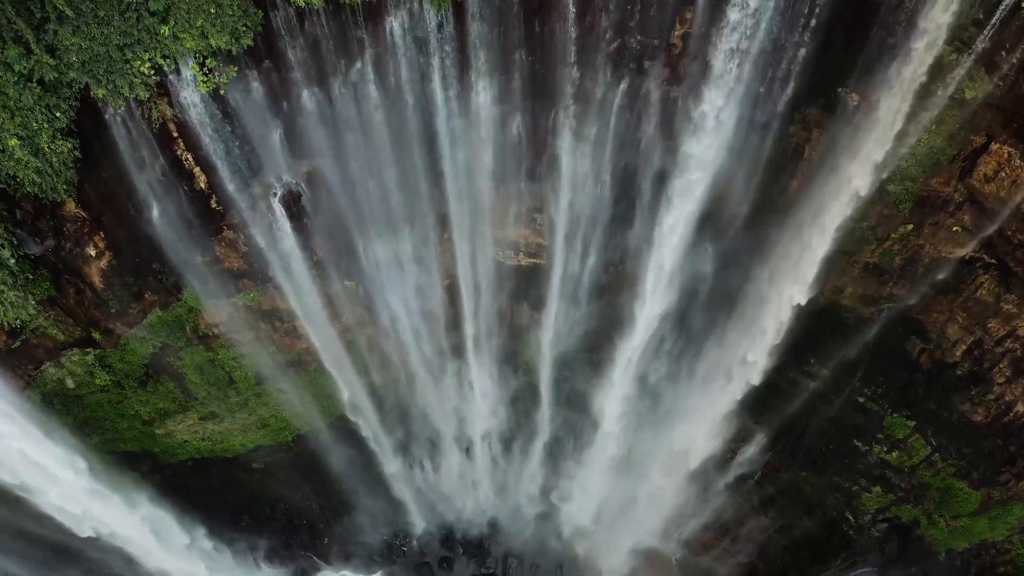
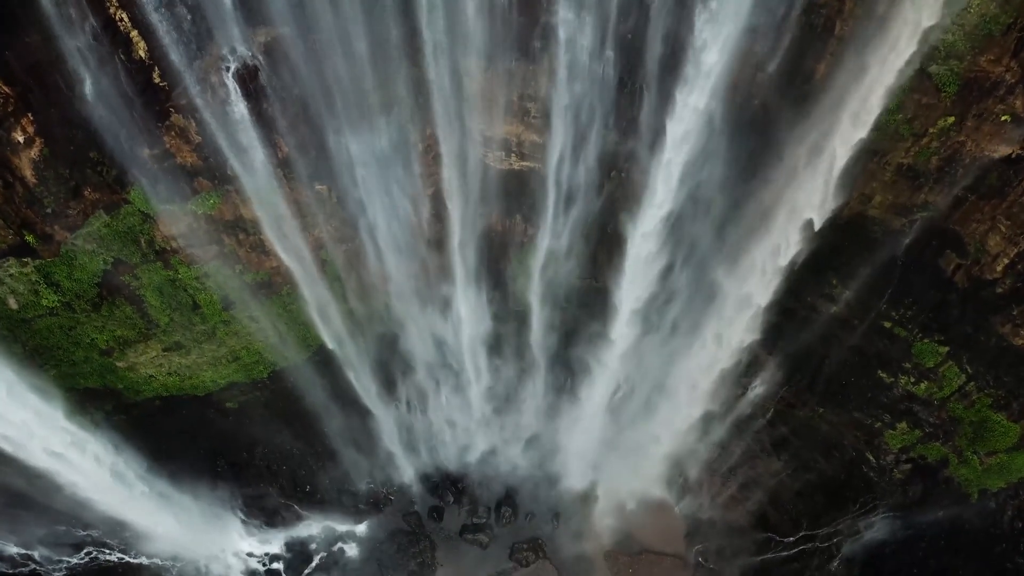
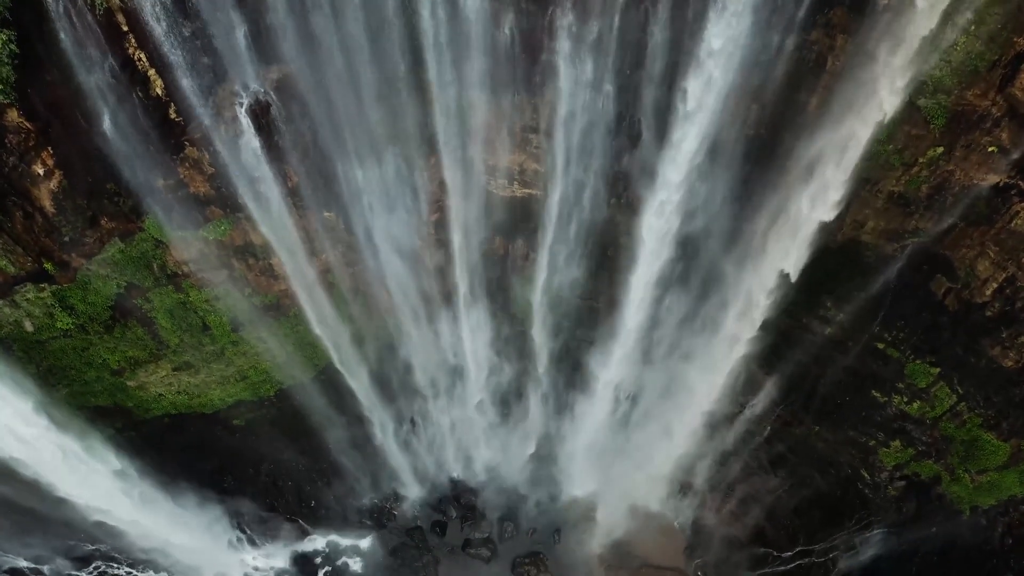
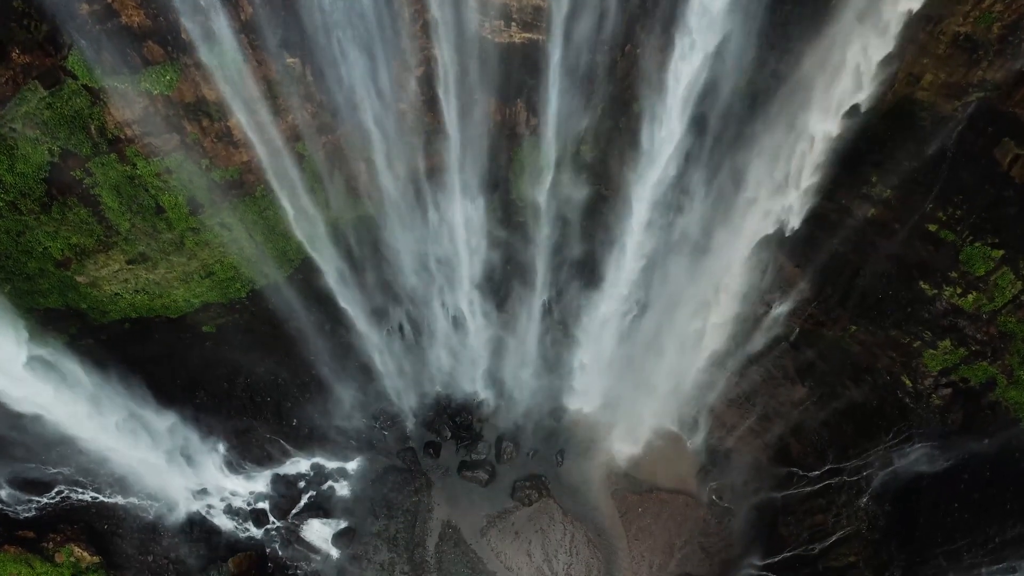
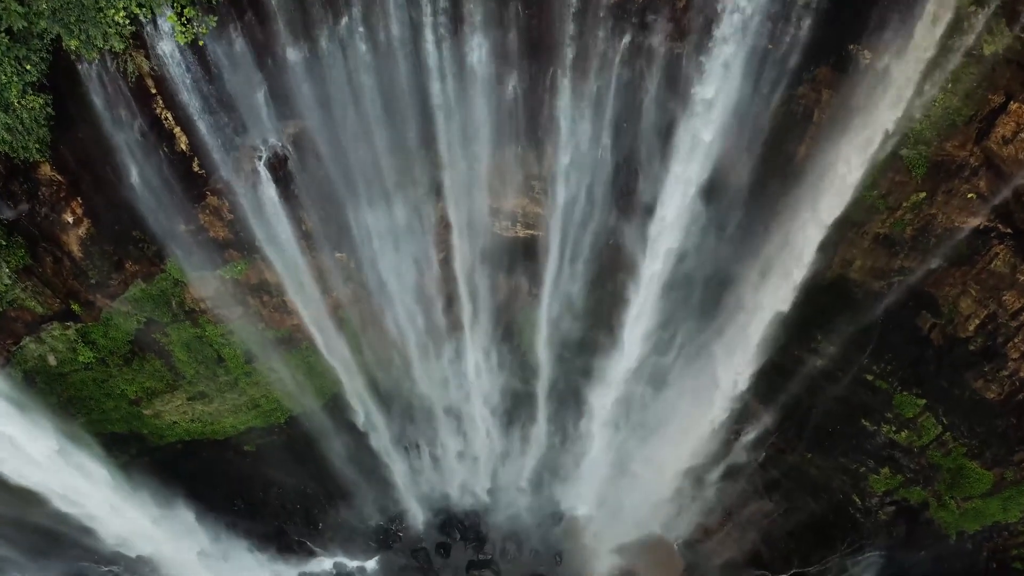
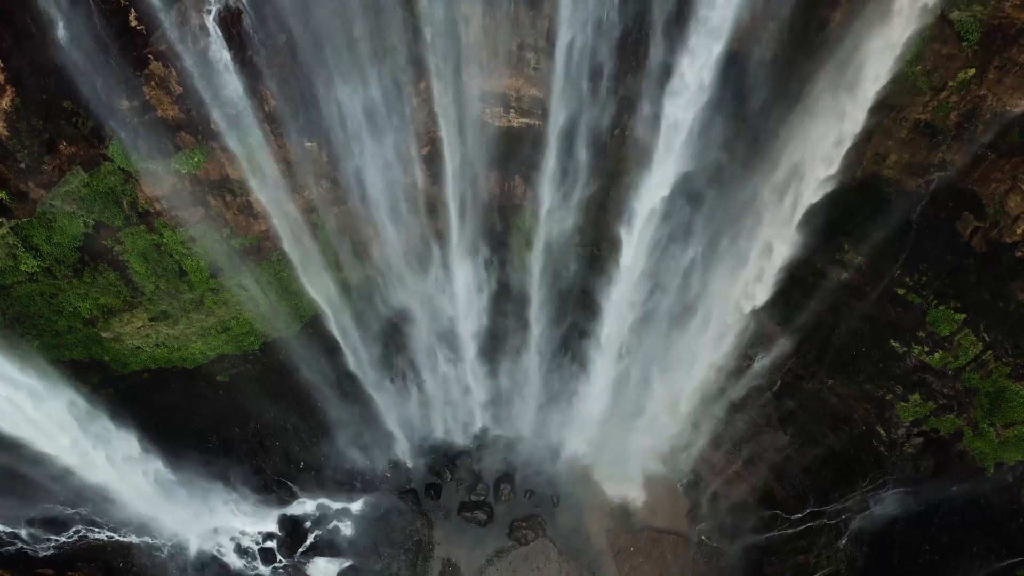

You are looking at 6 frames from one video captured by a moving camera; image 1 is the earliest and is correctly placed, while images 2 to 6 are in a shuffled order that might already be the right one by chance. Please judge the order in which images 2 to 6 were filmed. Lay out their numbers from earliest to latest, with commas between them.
5, 3, 2, 6, 4
